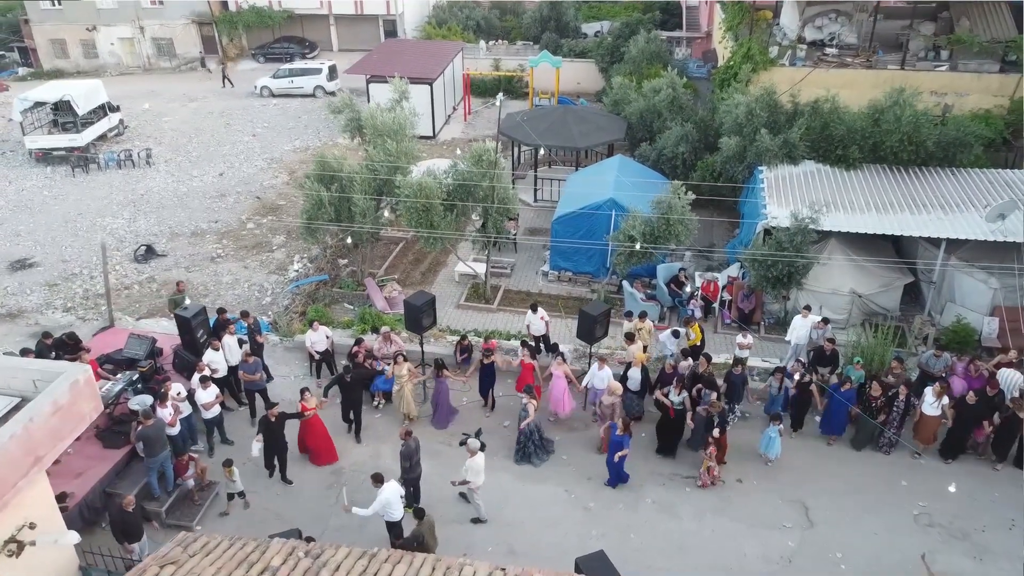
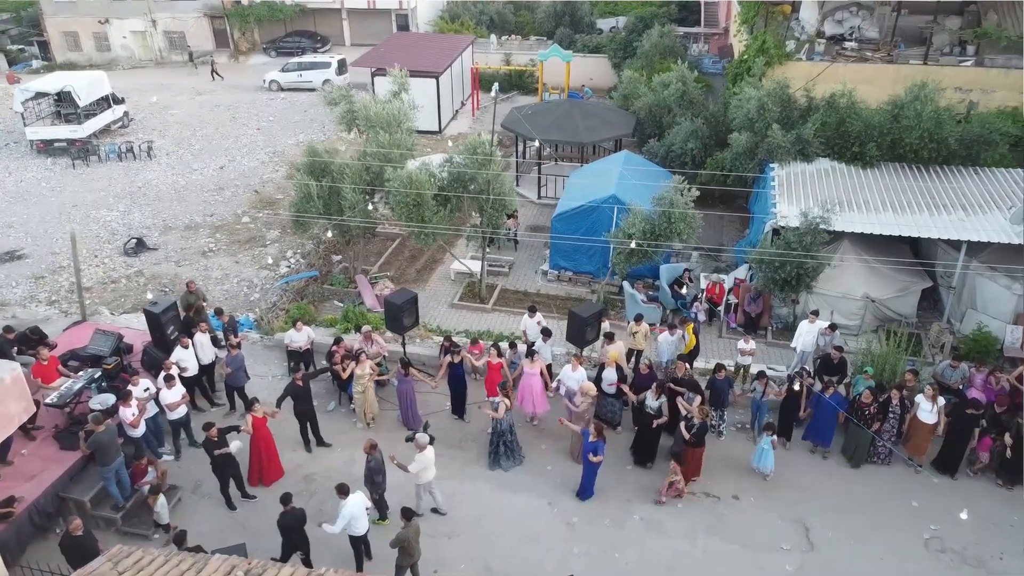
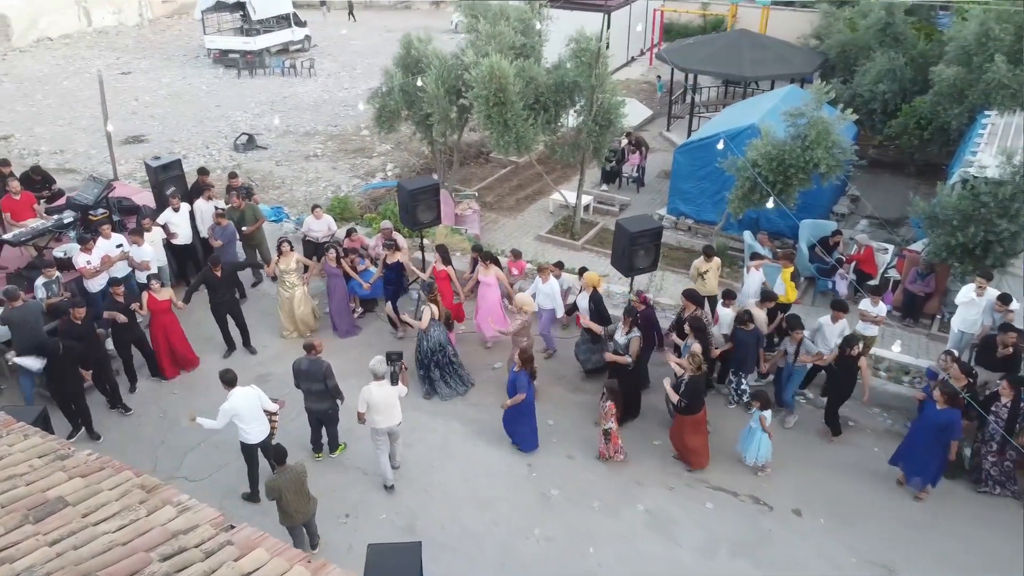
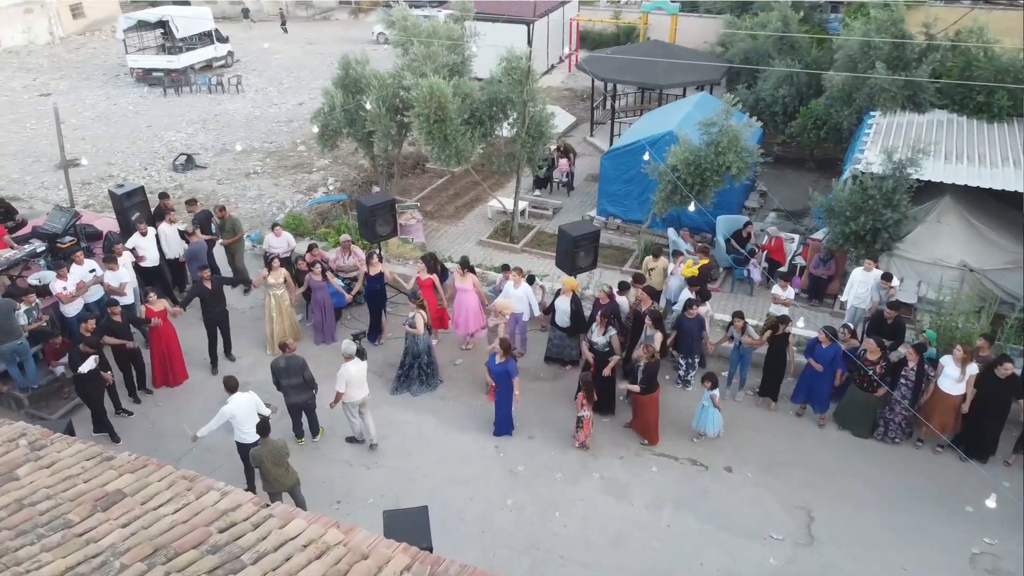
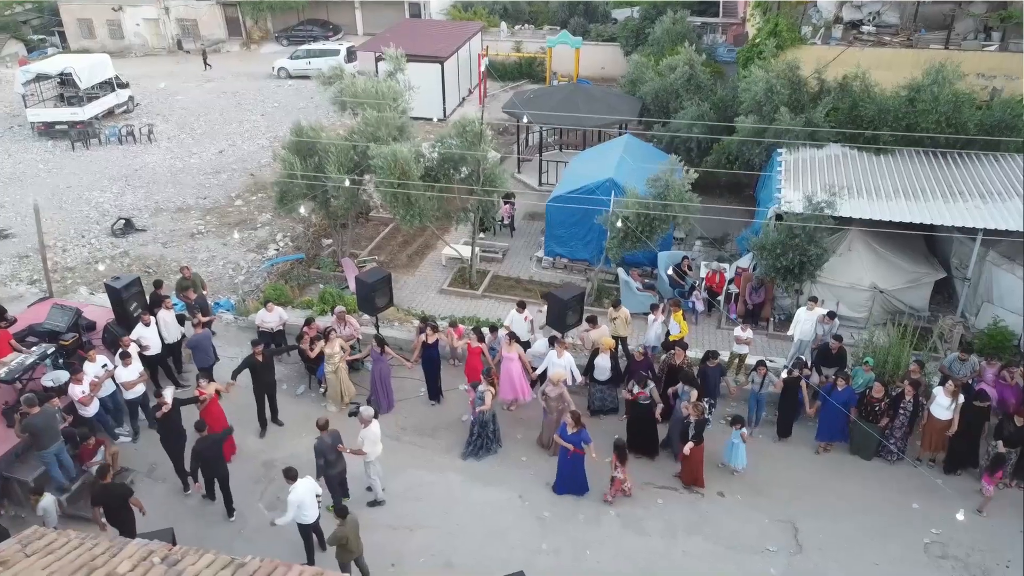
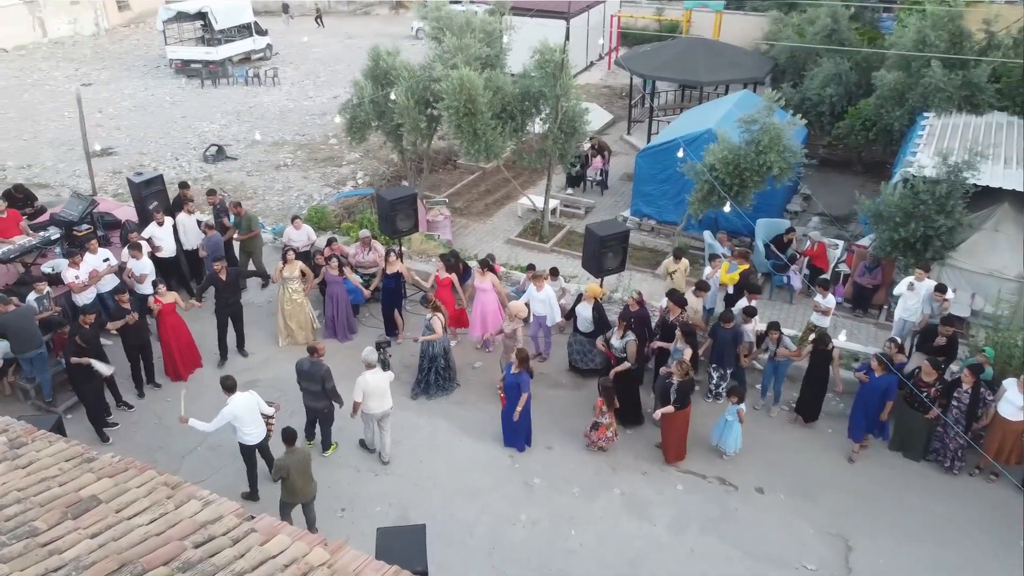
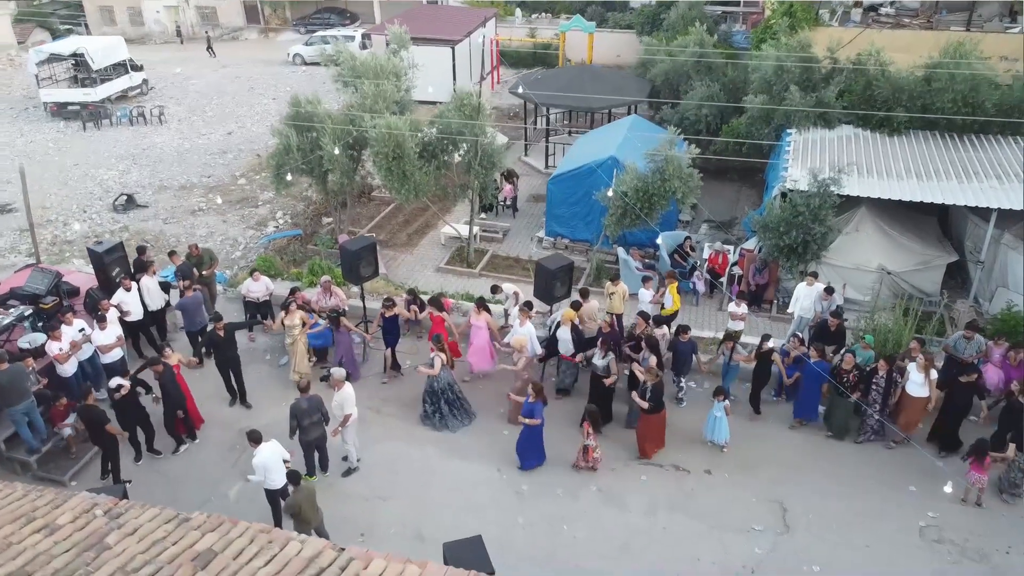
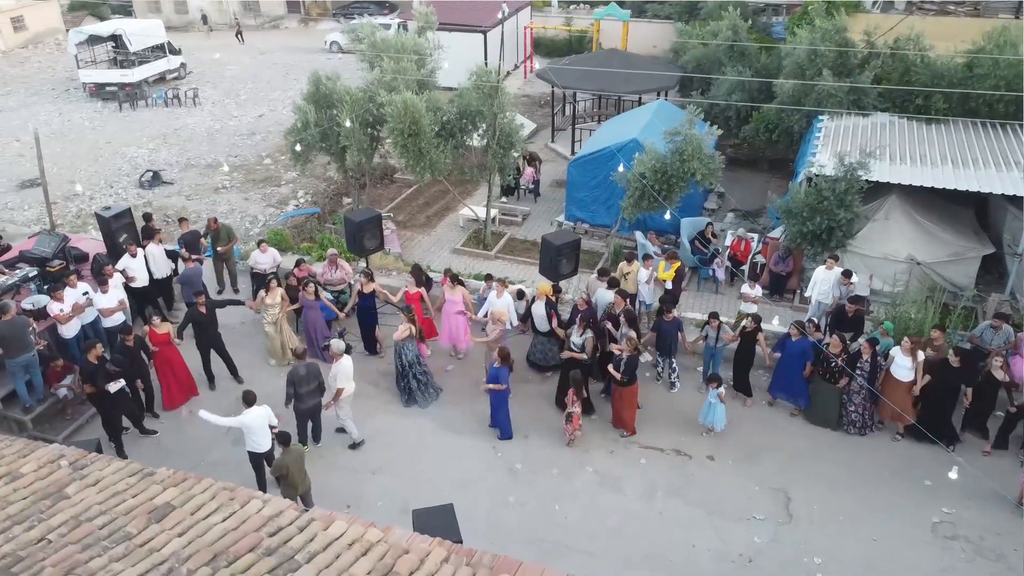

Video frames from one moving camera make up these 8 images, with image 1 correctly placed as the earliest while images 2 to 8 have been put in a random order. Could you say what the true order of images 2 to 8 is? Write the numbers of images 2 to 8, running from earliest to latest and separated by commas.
2, 5, 7, 8, 4, 6, 3
